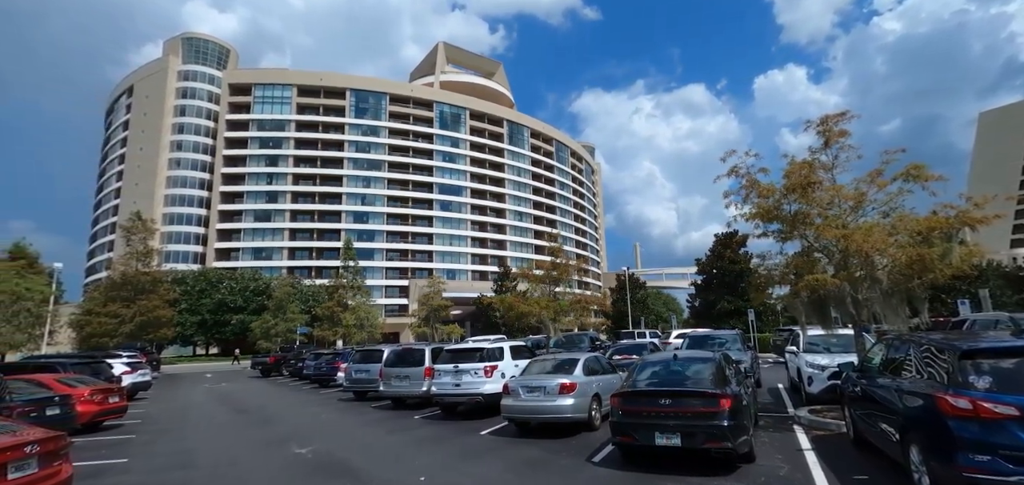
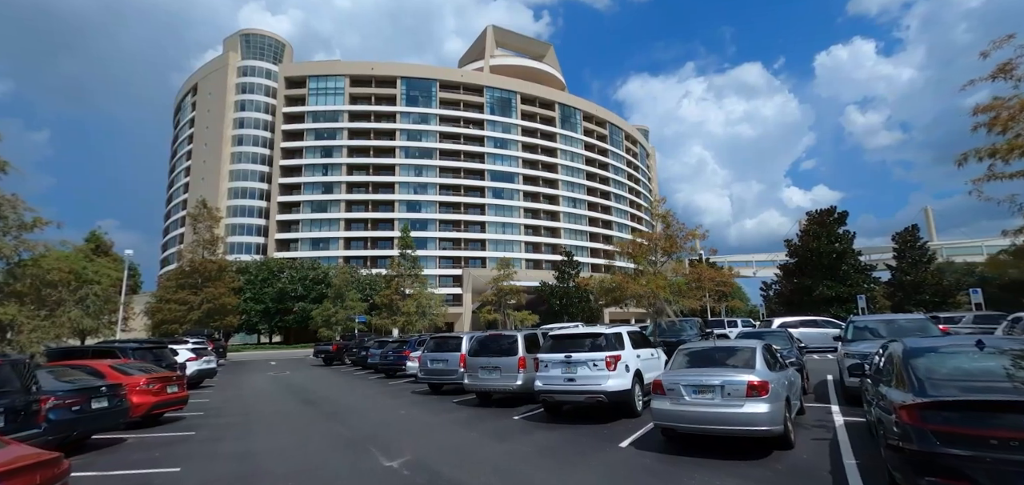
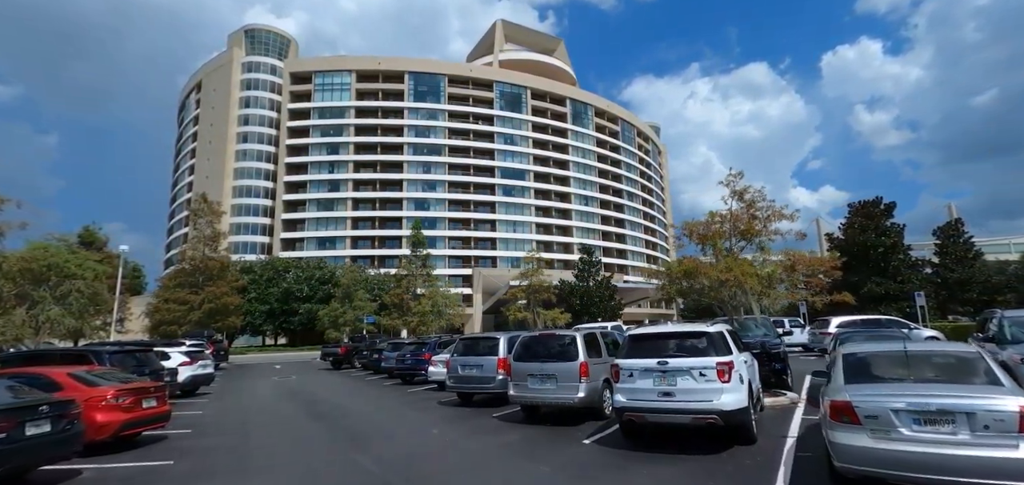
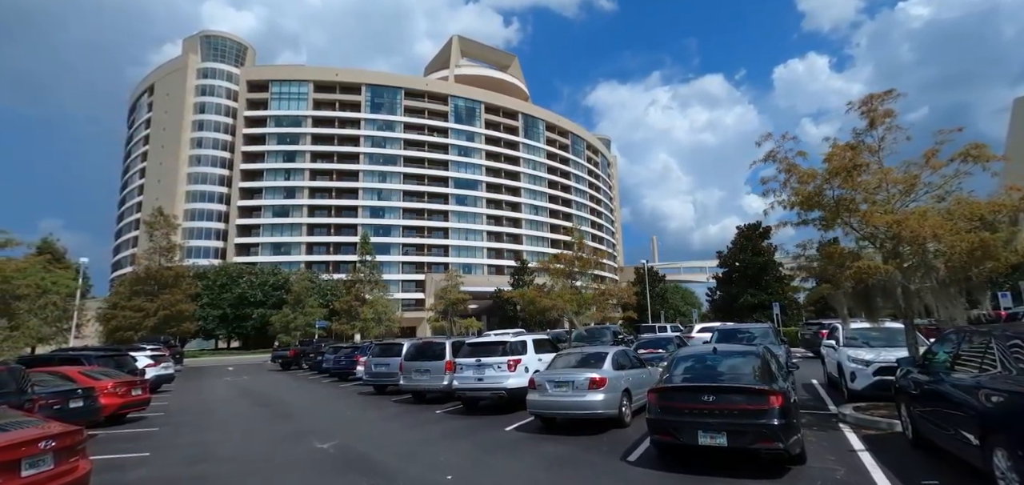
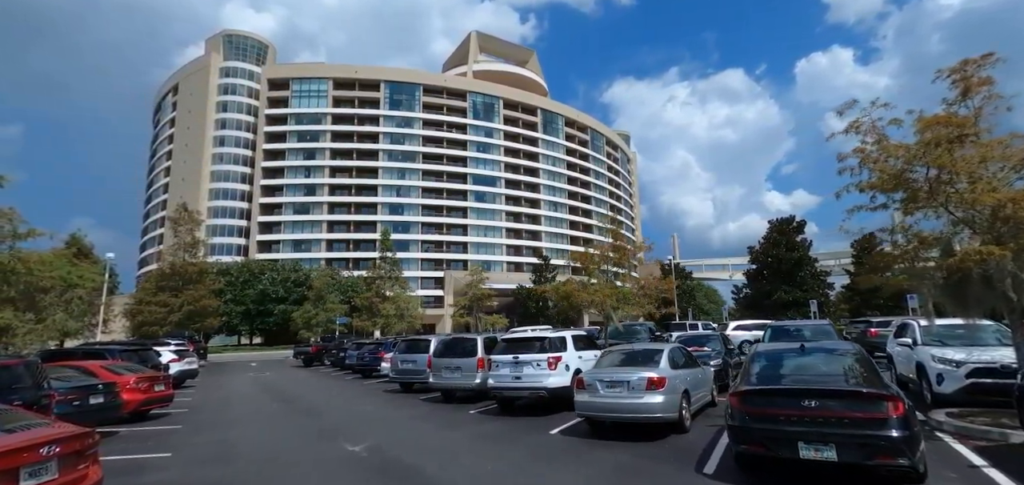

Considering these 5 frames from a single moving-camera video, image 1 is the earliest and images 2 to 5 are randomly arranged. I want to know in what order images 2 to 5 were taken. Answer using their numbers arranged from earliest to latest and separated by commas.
4, 5, 2, 3
